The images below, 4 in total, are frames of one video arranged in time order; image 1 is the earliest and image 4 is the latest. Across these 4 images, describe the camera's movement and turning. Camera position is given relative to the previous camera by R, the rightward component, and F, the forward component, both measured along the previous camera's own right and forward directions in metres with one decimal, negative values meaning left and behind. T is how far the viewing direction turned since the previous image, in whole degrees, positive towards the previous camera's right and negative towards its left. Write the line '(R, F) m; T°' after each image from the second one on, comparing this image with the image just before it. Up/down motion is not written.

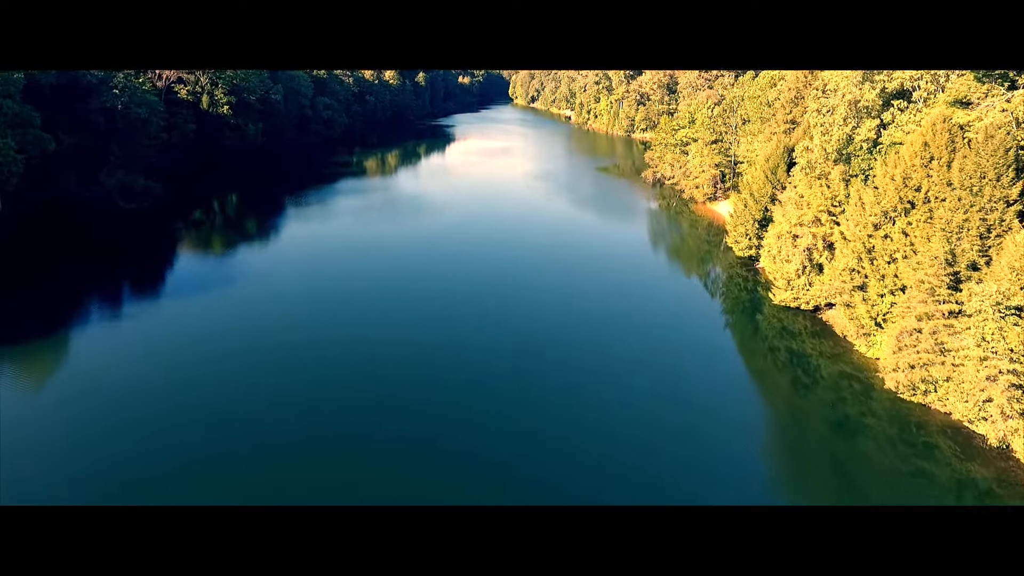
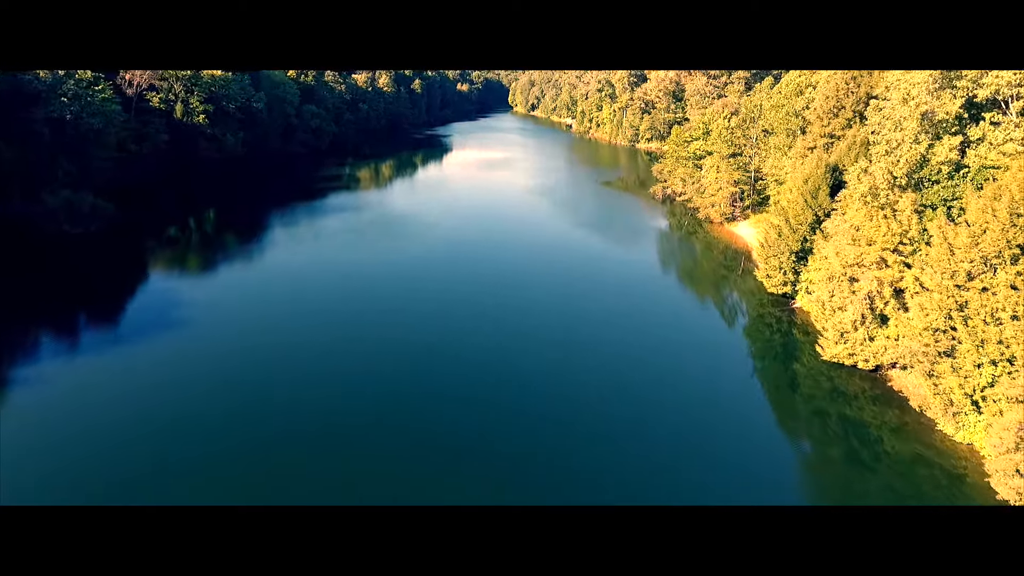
(+0.1, +1.9) m; 0°
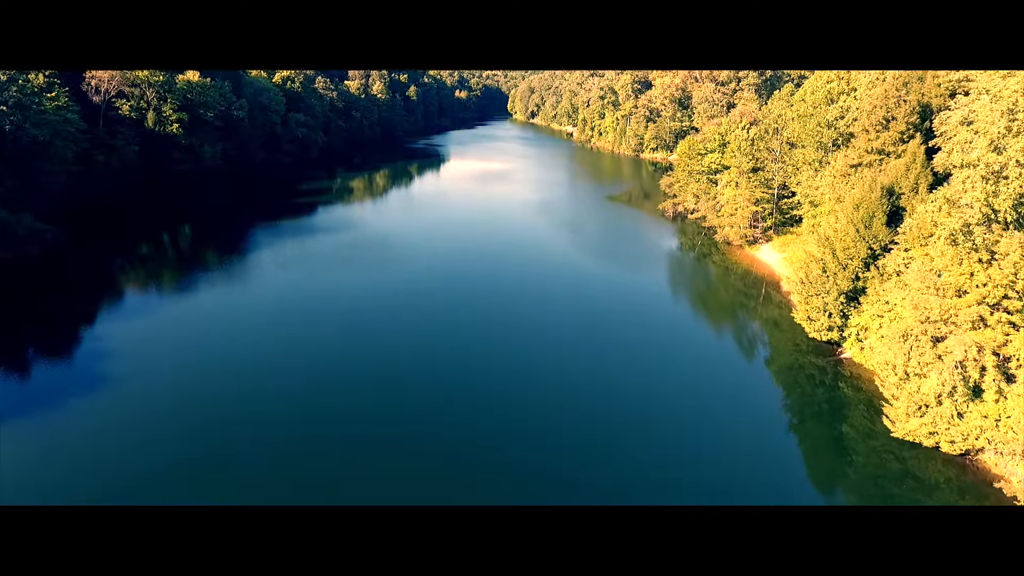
(+0.1, +1.8) m; 0°
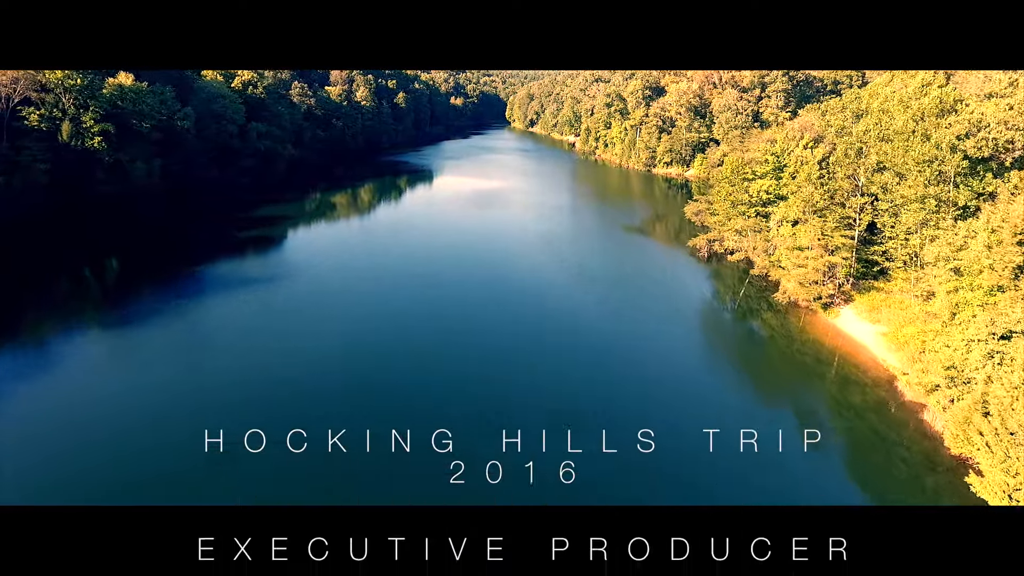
(+0.2, +4.1) m; 0°
